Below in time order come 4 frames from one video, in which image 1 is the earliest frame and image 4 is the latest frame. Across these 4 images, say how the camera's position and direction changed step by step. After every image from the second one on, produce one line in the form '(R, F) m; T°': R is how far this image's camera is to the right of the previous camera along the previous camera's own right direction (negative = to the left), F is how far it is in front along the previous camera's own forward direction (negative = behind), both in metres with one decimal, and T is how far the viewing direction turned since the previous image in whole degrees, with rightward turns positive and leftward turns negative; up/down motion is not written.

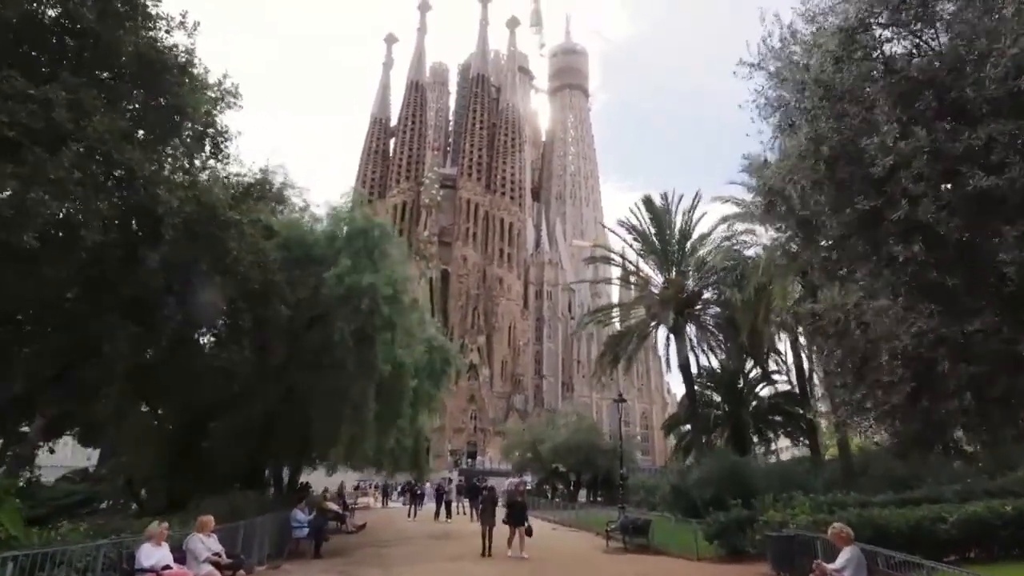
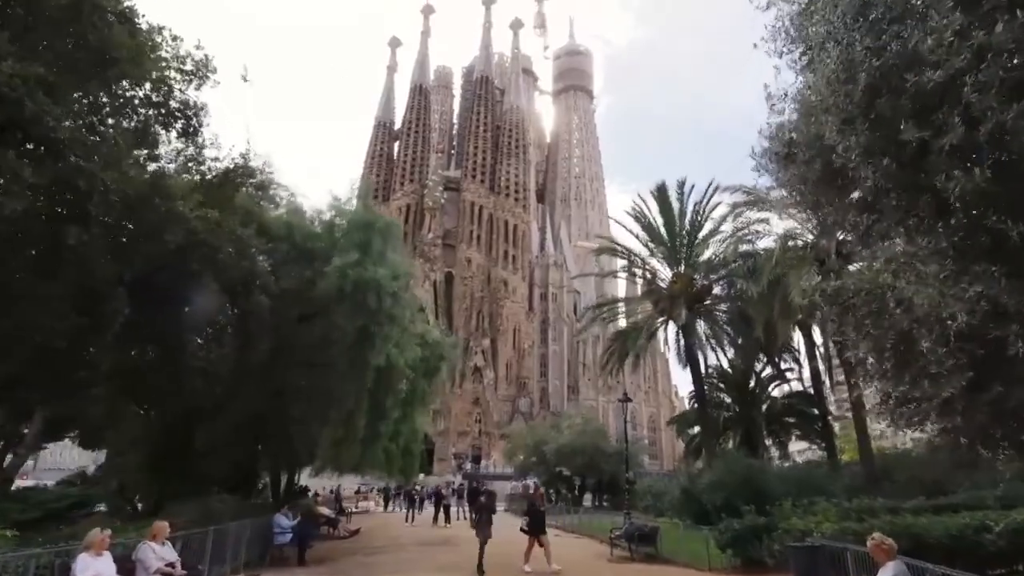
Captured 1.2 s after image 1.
(+0.2, +0.9) m; -1°
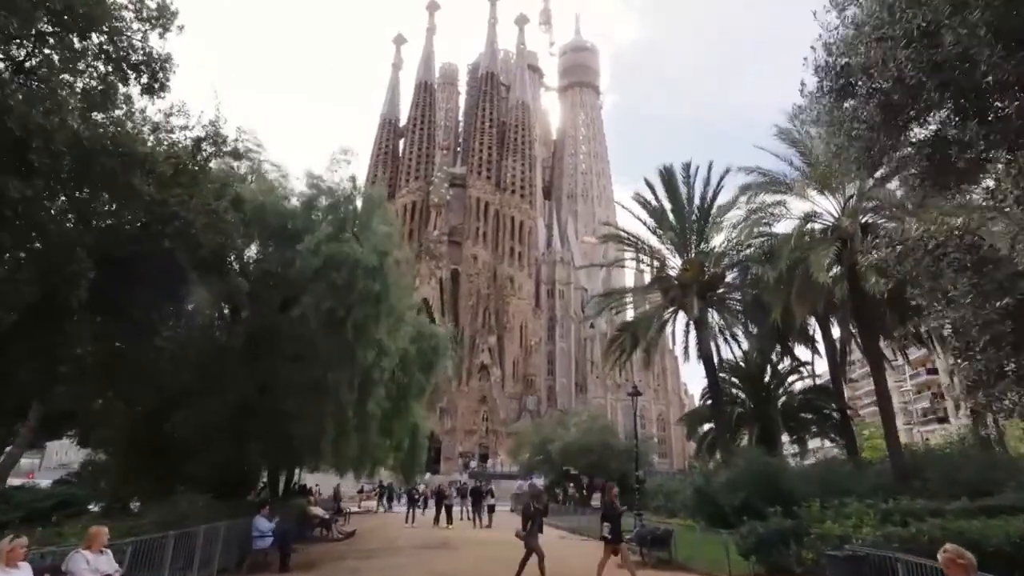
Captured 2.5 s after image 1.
(+0.2, +1.1) m; -1°
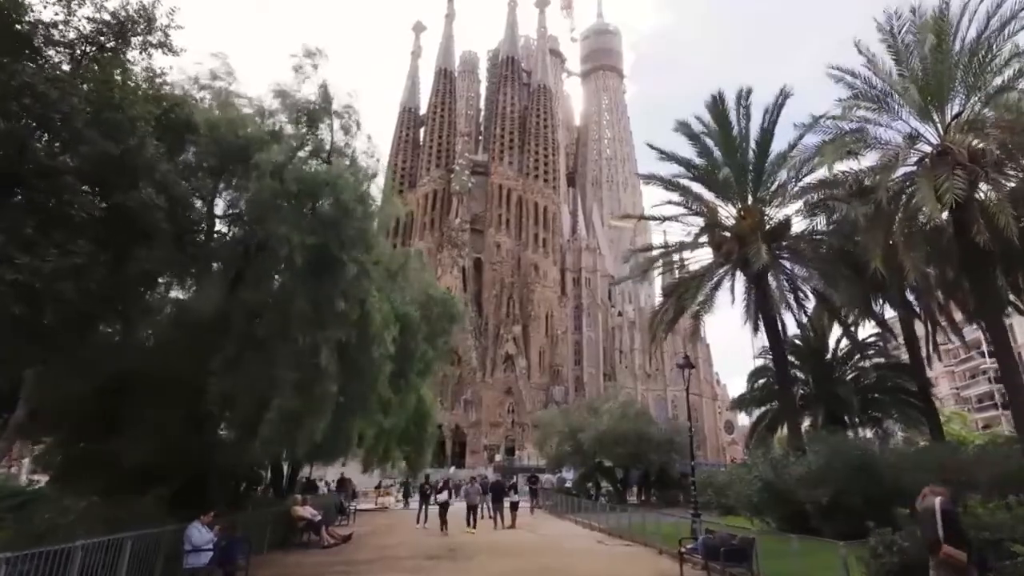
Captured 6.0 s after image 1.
(+0.1, +3.2) m; -2°
